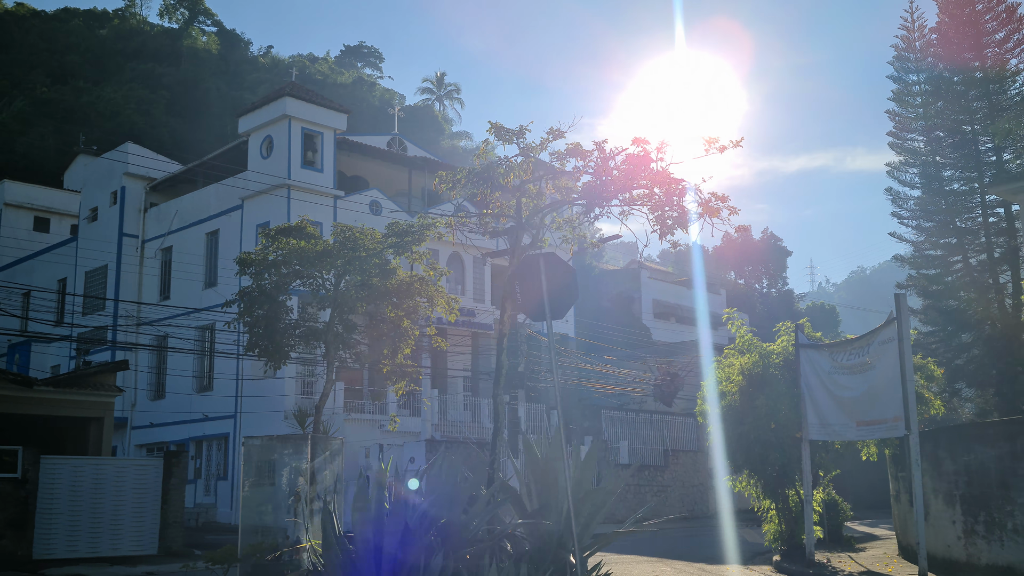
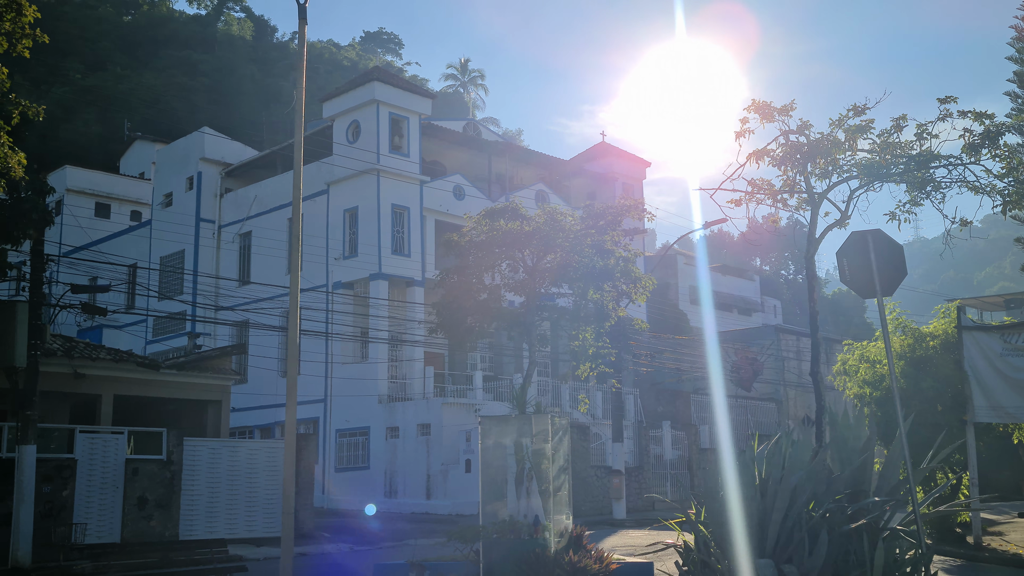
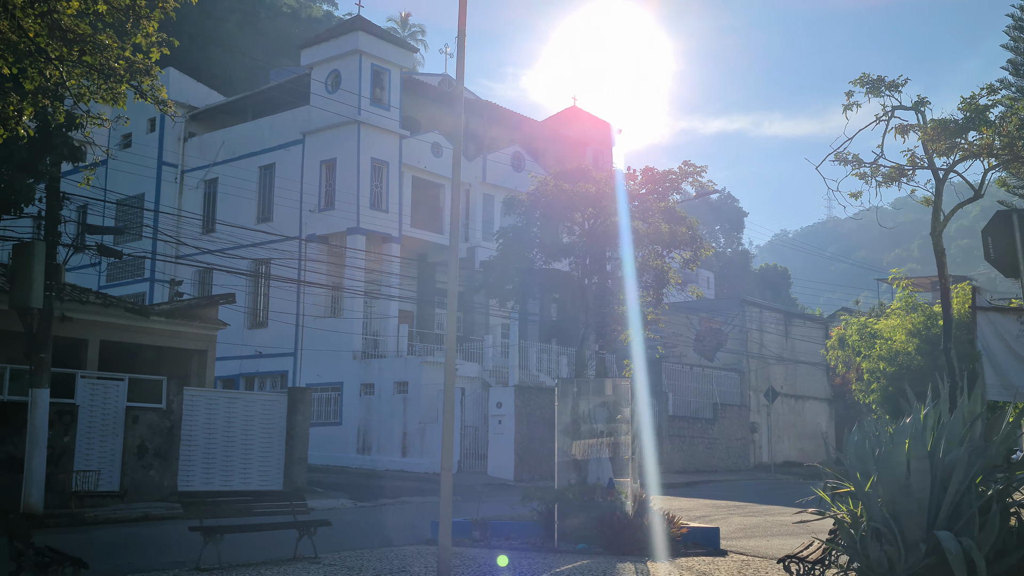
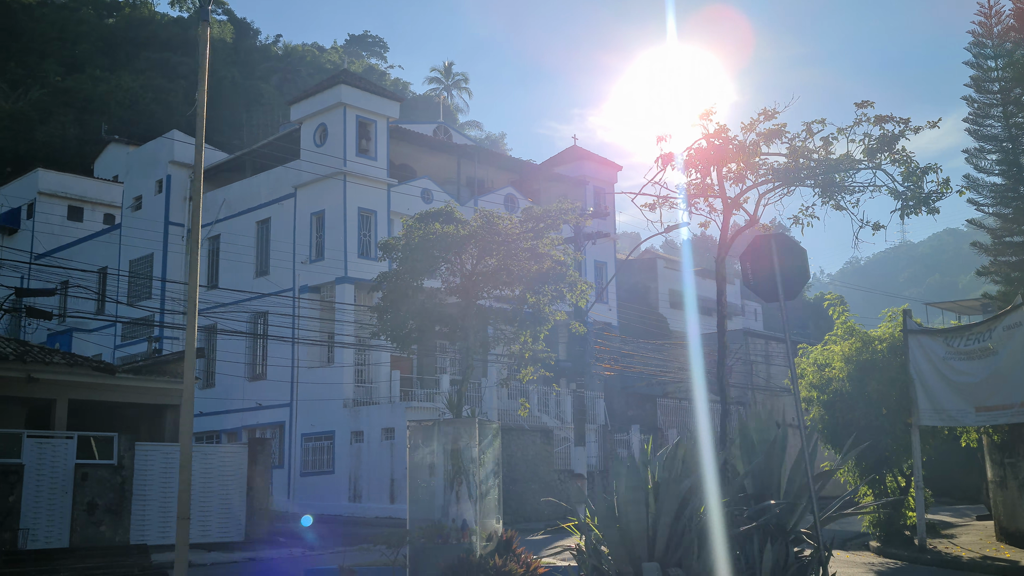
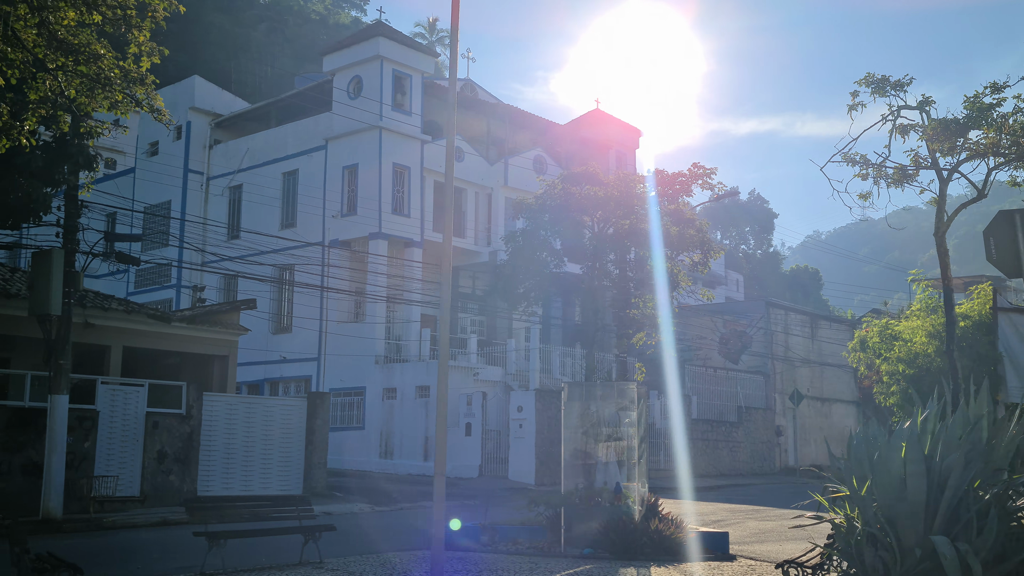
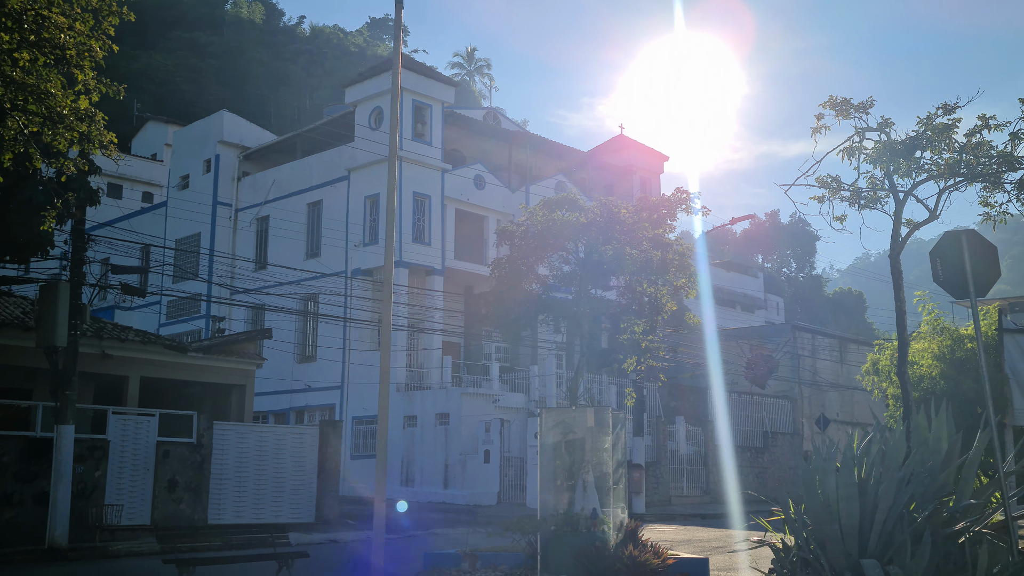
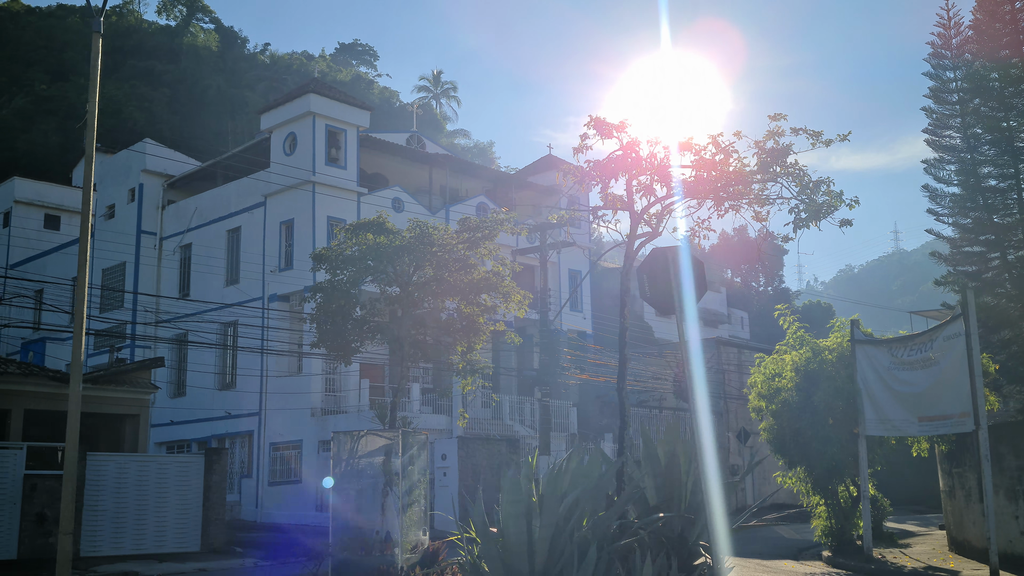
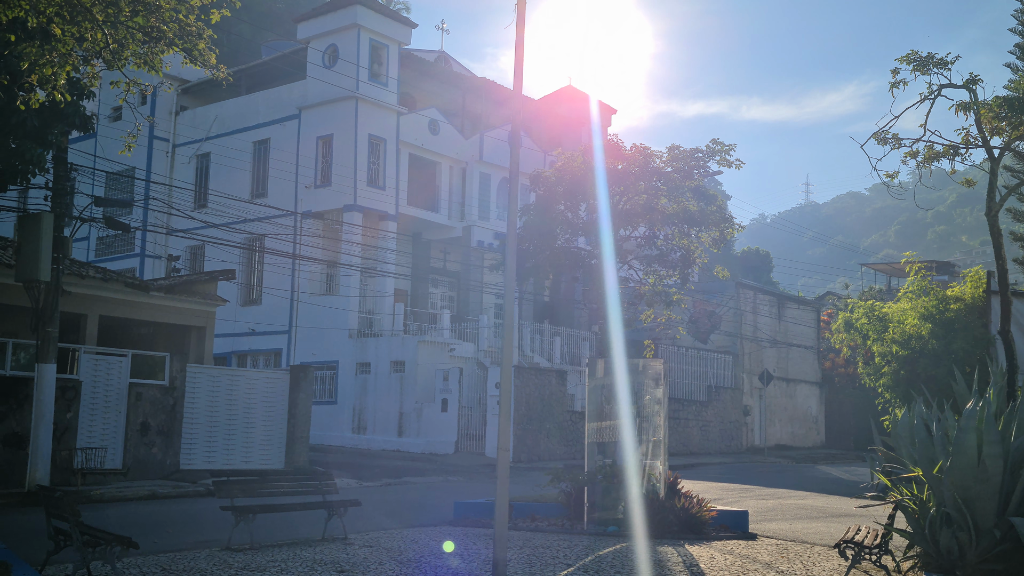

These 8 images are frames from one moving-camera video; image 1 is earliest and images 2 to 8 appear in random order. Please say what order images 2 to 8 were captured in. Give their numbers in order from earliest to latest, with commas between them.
7, 4, 2, 6, 5, 3, 8
